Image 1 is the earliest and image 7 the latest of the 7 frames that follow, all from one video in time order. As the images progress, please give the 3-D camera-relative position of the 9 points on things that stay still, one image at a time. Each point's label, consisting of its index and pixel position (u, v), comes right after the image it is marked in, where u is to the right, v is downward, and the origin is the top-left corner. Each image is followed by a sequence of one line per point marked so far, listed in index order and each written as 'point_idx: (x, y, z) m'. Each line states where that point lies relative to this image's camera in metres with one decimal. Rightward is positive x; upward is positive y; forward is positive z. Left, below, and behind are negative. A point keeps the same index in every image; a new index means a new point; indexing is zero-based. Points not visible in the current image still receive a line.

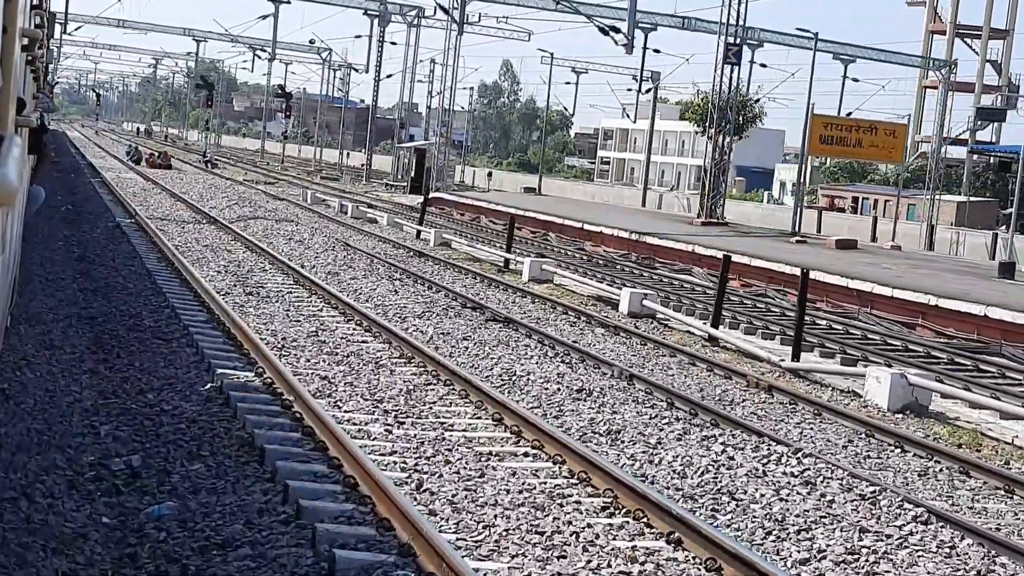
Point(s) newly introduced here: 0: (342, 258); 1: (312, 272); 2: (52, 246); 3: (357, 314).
0: (-2.1, +0.4, +18.0) m
1: (-2.2, +0.2, +15.7) m
2: (-6.2, +0.6, +18.6) m
3: (-1.4, -0.2, +12.3) m
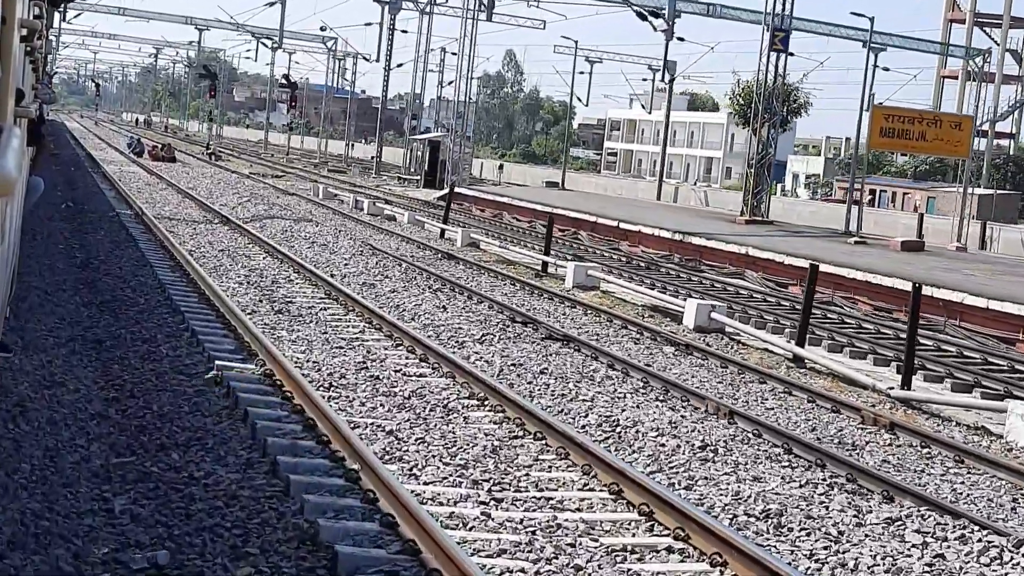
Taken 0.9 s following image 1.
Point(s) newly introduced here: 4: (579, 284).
0: (-1.6, +0.3, +16.3) m
1: (-1.7, 0.0, +14.0) m
2: (-5.6, +0.5, +16.9) m
3: (-0.8, -0.4, +10.6) m
4: (+0.9, +0.1, +18.7) m
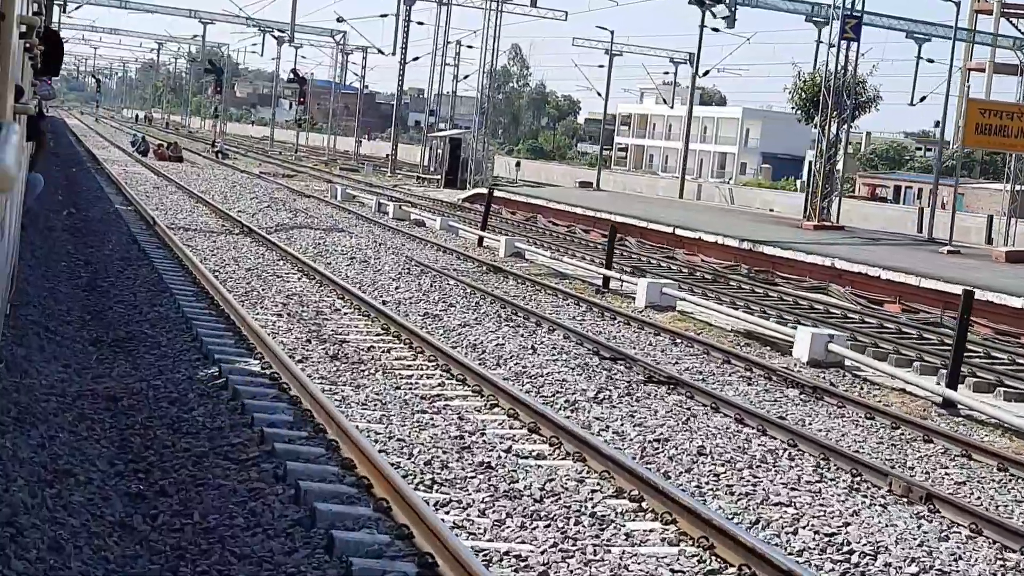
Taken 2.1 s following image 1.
0: (-0.8, 0.0, +14.0) m
1: (-0.9, -0.2, +11.7) m
2: (-4.9, +0.2, +14.7) m
3: (0.0, -0.7, +8.4) m
4: (+1.7, -0.2, +16.5) m
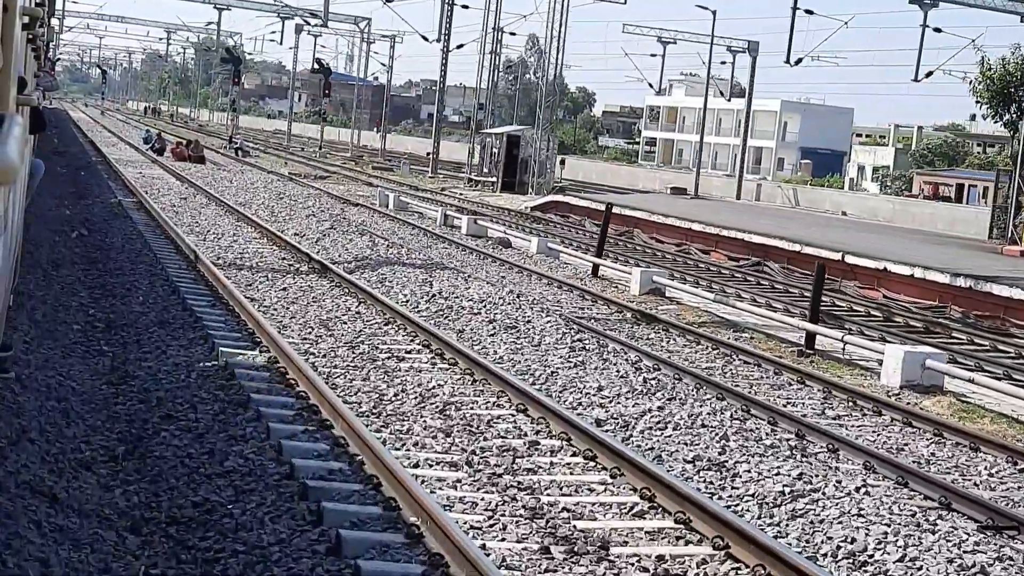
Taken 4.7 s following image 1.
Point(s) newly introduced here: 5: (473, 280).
0: (+0.8, -0.6, +9.2) m
1: (+0.7, -0.8, +6.9) m
2: (-3.2, -0.4, +9.9) m
3: (+1.6, -1.3, +3.6) m
4: (+3.3, -0.8, +11.7) m
5: (-0.4, +0.1, +14.3) m
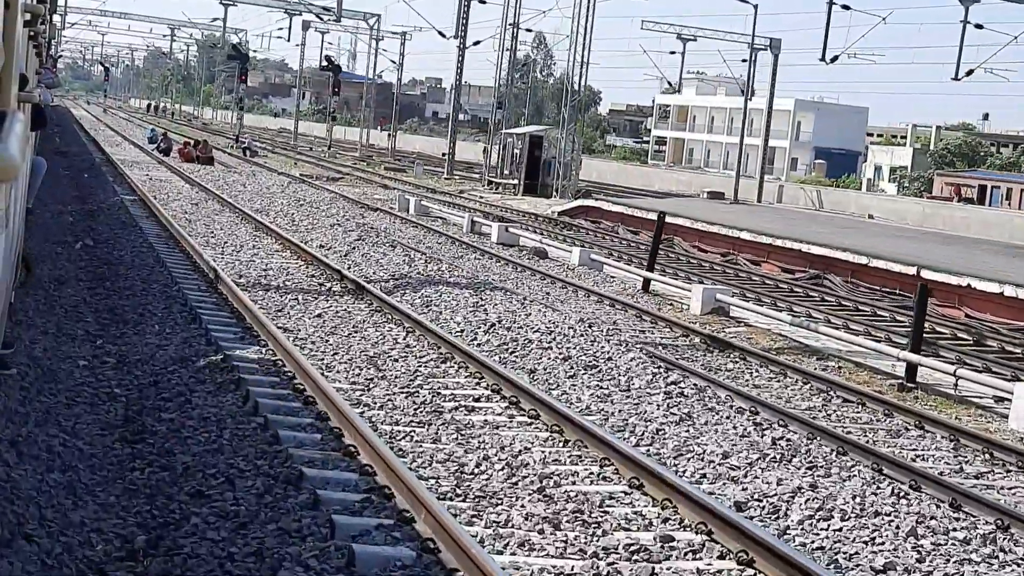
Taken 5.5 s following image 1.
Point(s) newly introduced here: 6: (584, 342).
0: (+1.4, -0.8, +7.7) m
1: (+1.3, -1.1, +5.4) m
2: (-2.7, -0.6, +8.3) m
3: (+2.1, -1.5, +2.0) m
4: (+3.9, -1.0, +10.1) m
5: (+0.1, -0.1, +12.8) m
6: (+0.5, -0.4, +10.0) m
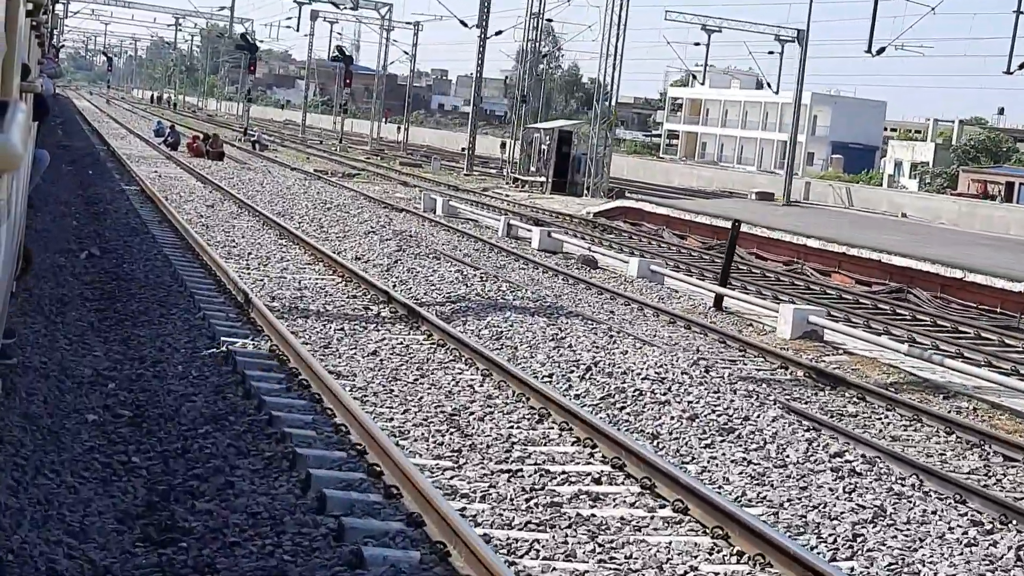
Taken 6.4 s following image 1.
0: (+2.0, -1.1, +5.8) m
1: (+1.9, -1.3, +3.6) m
2: (-2.1, -0.9, +6.5) m
3: (+2.7, -1.8, +0.2) m
4: (+4.5, -1.2, +8.3) m
5: (+0.8, -0.3, +10.9) m
6: (+1.1, -0.6, +8.2) m
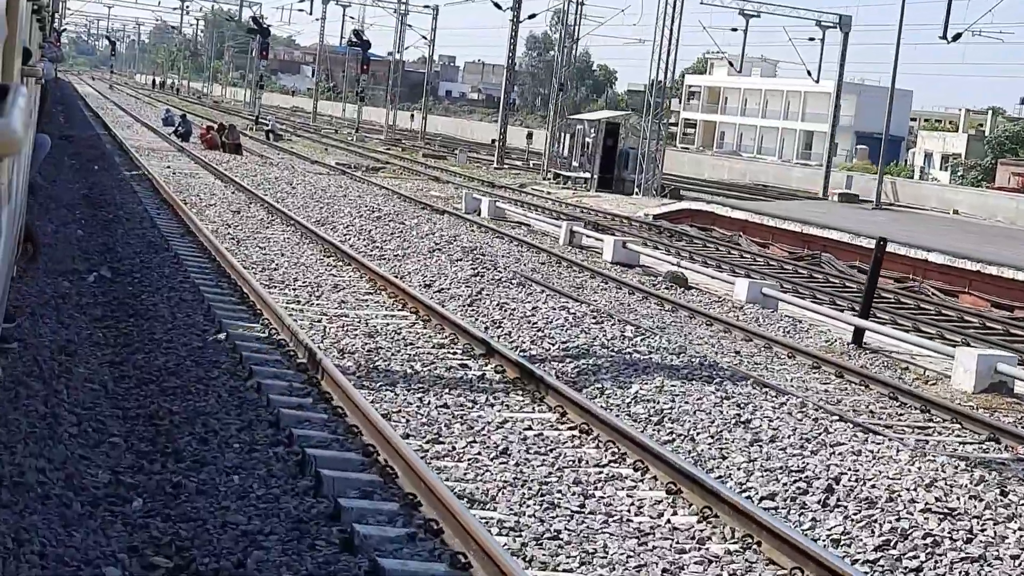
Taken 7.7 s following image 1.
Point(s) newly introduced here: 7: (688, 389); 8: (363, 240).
0: (+2.9, -1.5, +3.2) m
1: (+2.7, -1.7, +0.9) m
2: (-1.2, -1.2, +3.8) m
3: (+3.6, -2.3, -2.5) m
4: (+5.4, -1.6, +5.6) m
5: (+1.6, -0.7, +8.3) m
6: (+2.0, -1.0, +5.5) m
7: (+1.0, -0.6, +8.0) m
8: (-1.6, +0.5, +14.6) m
